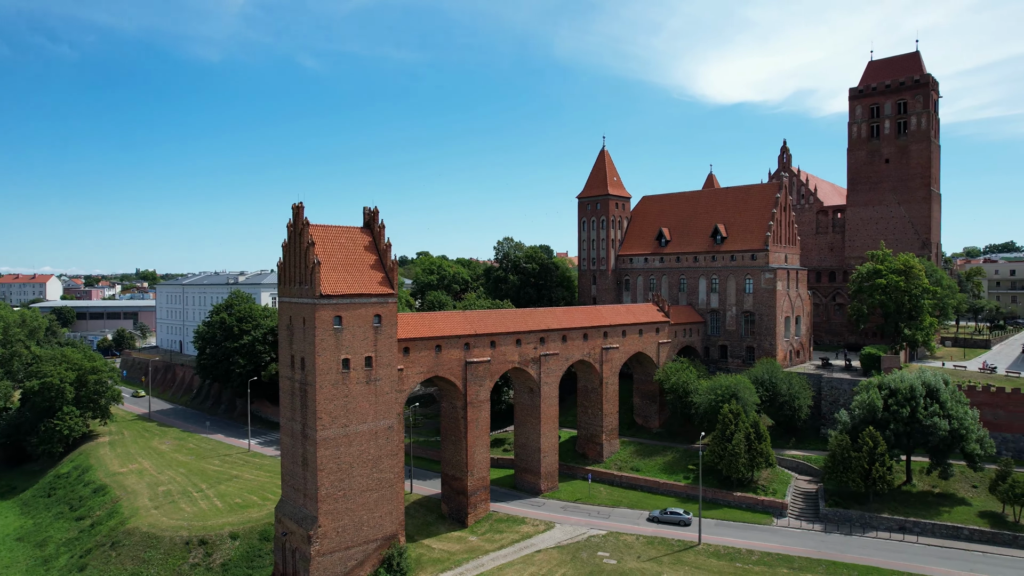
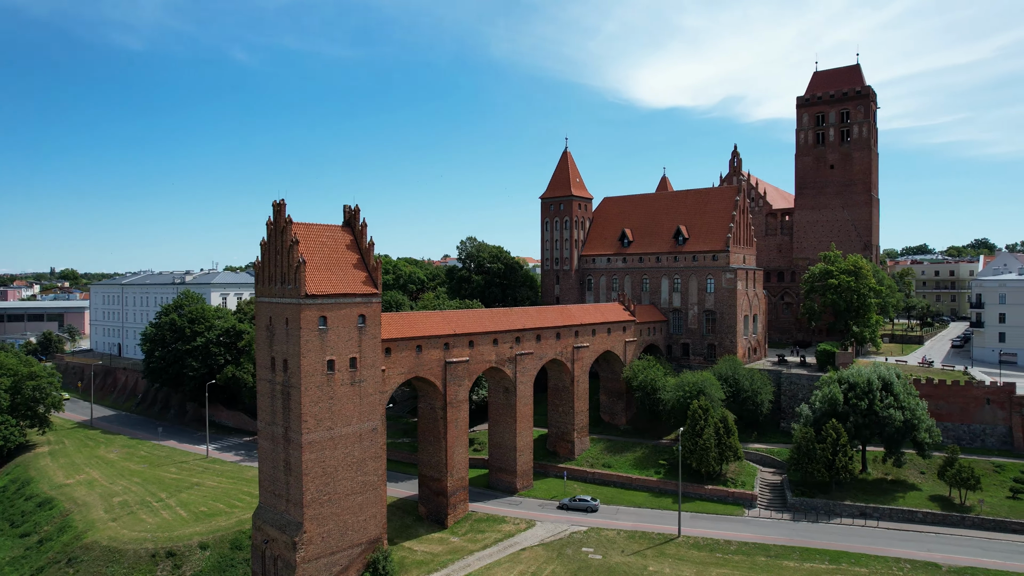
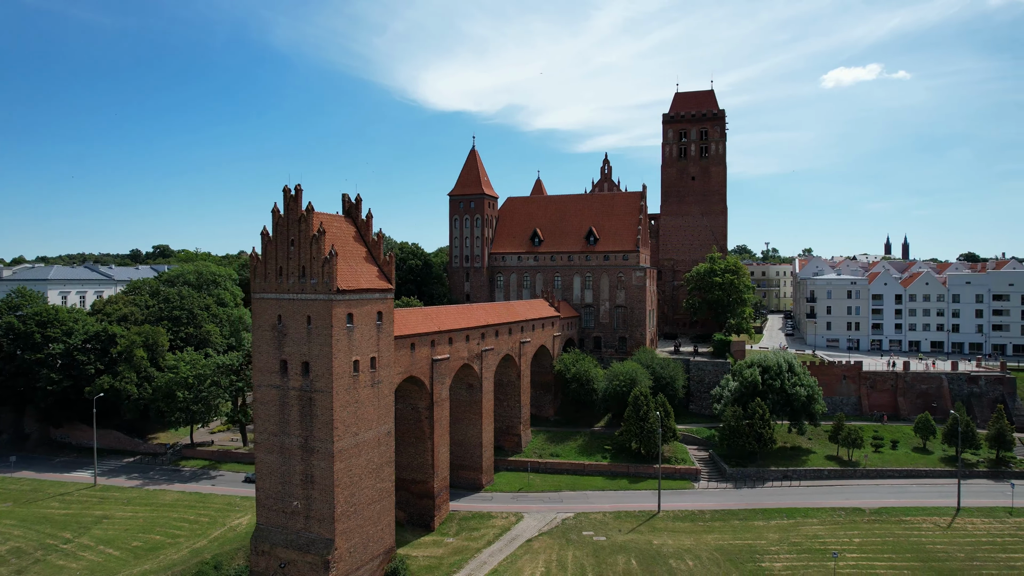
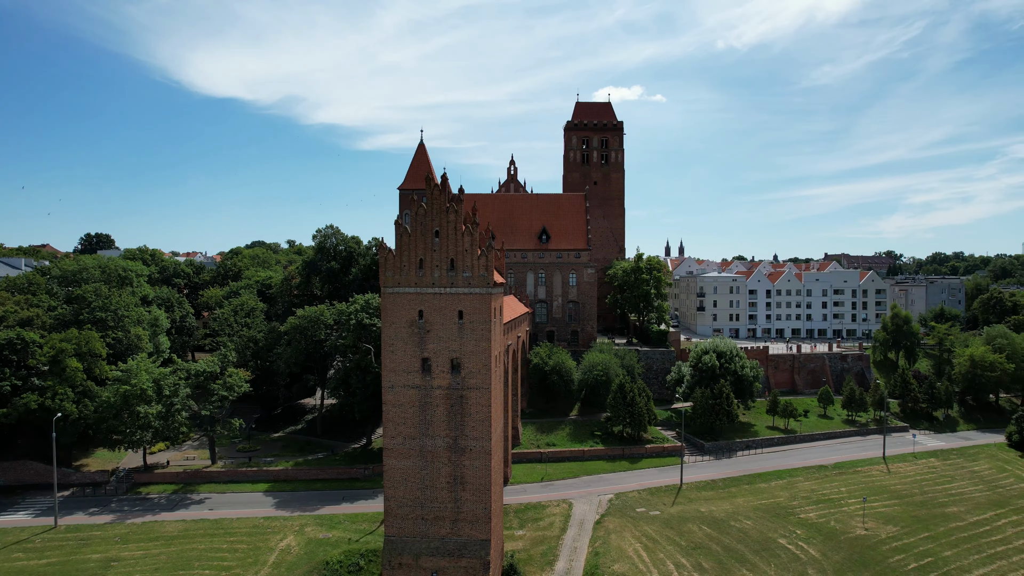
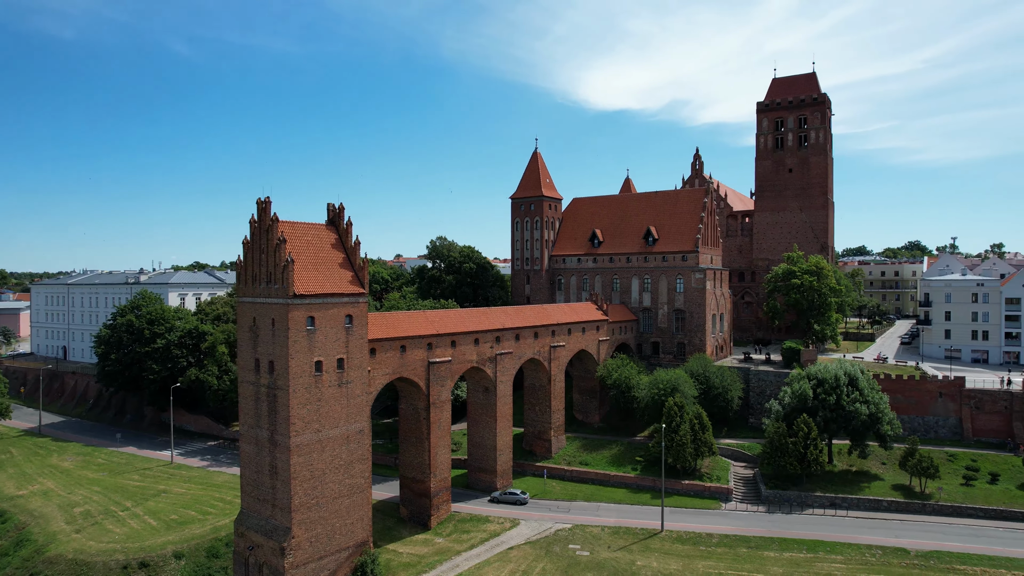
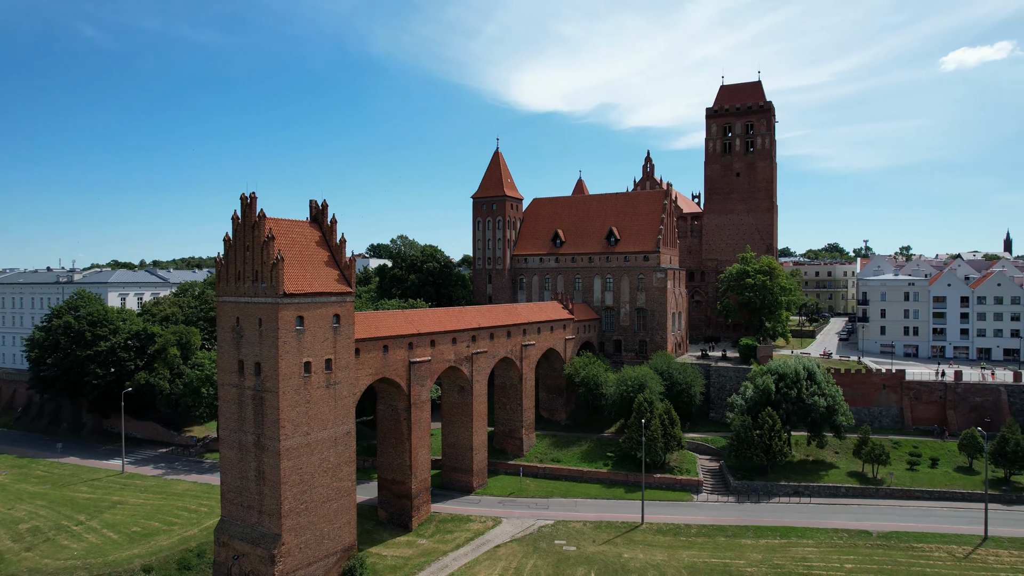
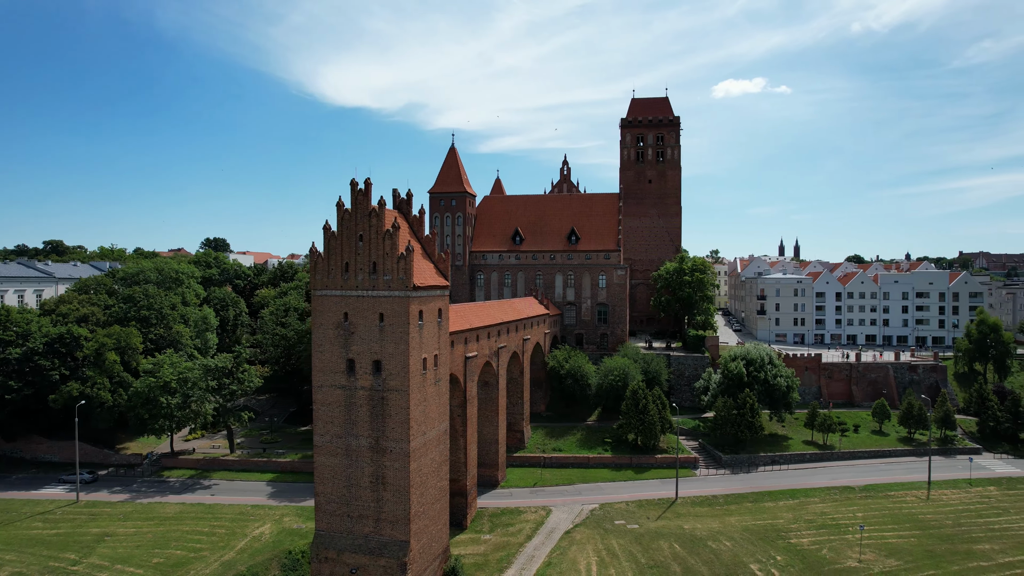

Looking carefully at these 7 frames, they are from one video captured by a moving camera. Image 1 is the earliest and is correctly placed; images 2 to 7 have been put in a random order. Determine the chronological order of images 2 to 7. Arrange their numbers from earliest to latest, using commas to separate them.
2, 5, 6, 3, 7, 4
